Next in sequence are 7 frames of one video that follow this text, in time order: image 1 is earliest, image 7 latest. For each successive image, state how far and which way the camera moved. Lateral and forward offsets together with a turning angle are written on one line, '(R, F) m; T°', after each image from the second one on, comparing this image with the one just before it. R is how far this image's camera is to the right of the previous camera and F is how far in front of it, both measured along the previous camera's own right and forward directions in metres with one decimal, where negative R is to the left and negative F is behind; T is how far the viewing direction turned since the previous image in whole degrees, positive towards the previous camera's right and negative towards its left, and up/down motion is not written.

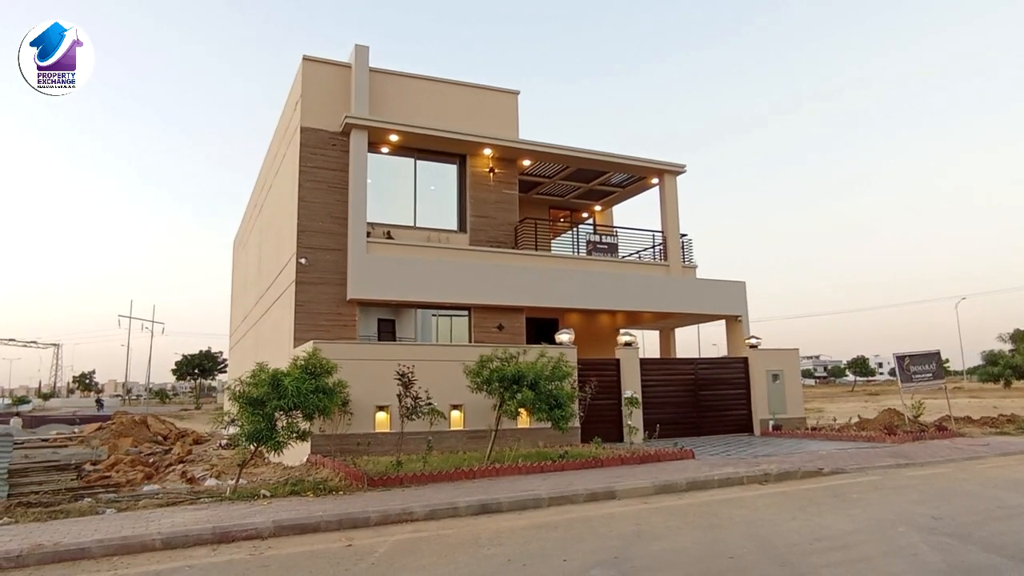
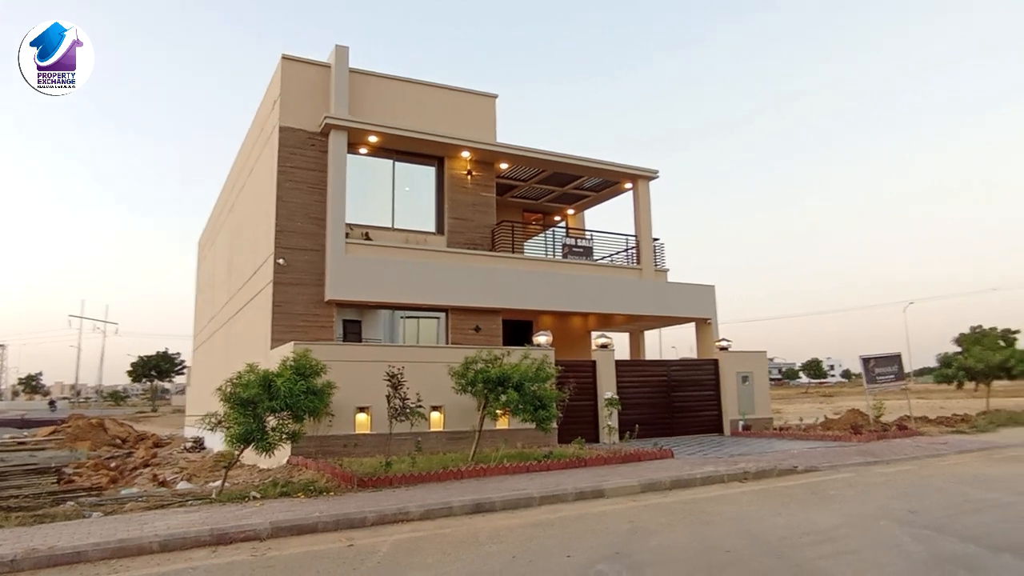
(-0.4, -0.1) m; +3°
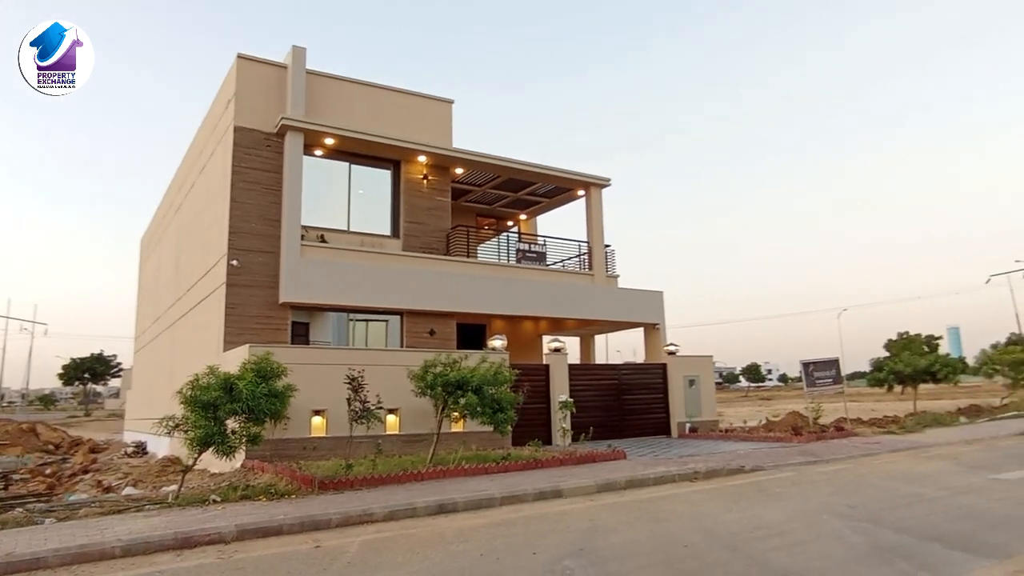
(-0.2, -0.2) m; +4°
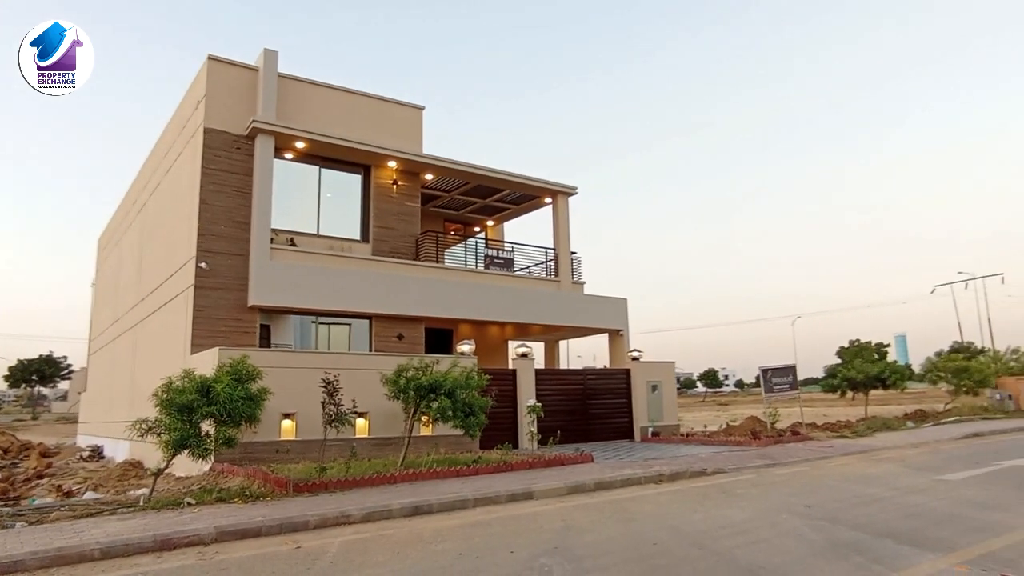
(-0.2, -0.2) m; +3°
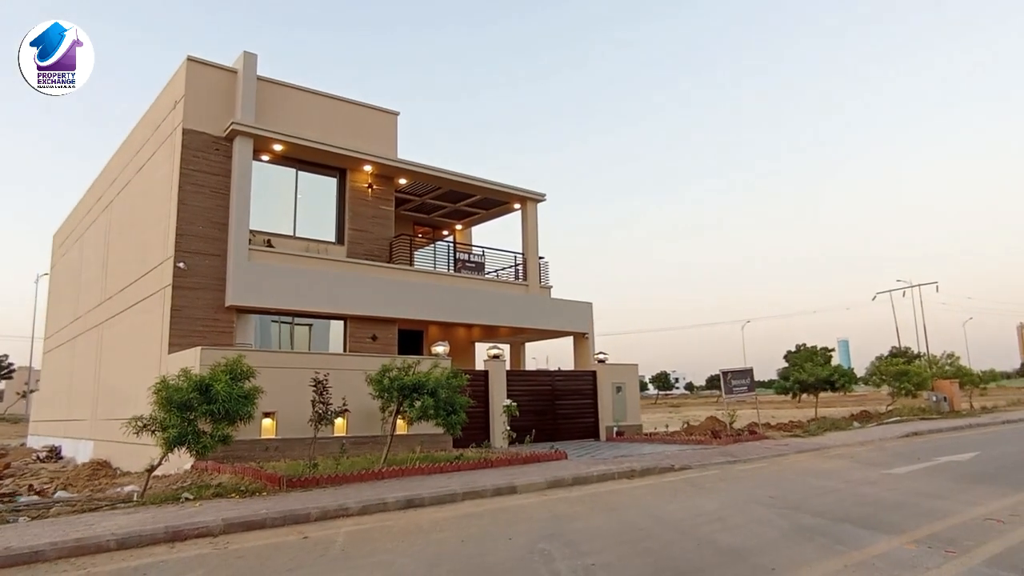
(-0.5, -0.5) m; +4°
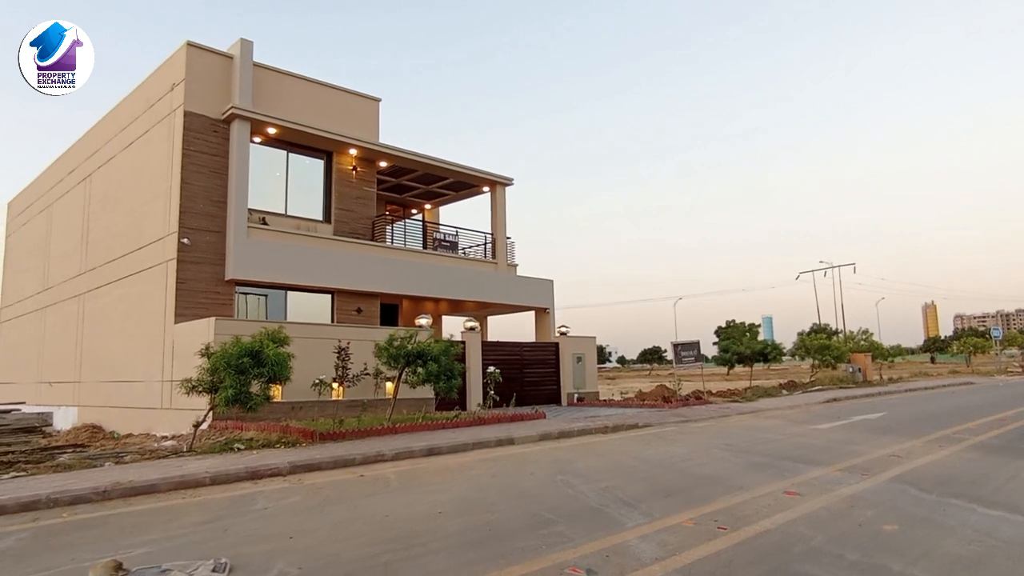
(-1.1, -1.7) m; +5°
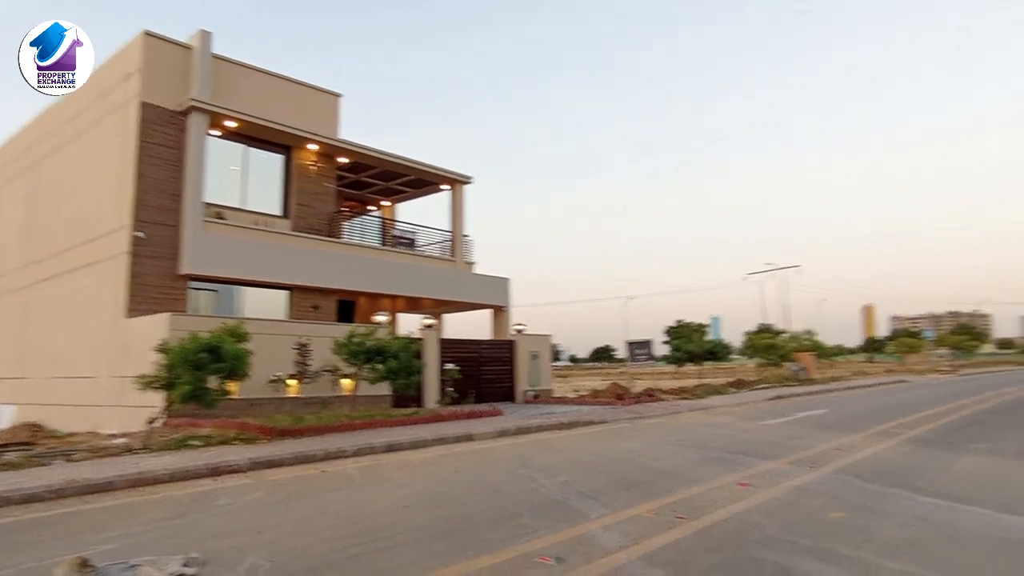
(-0.1, -0.2) m; +4°
